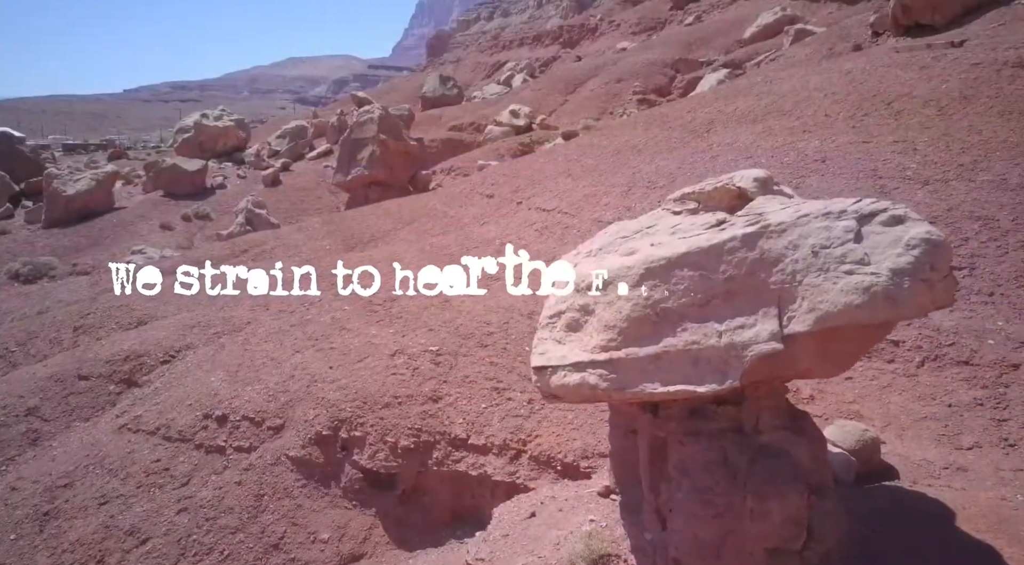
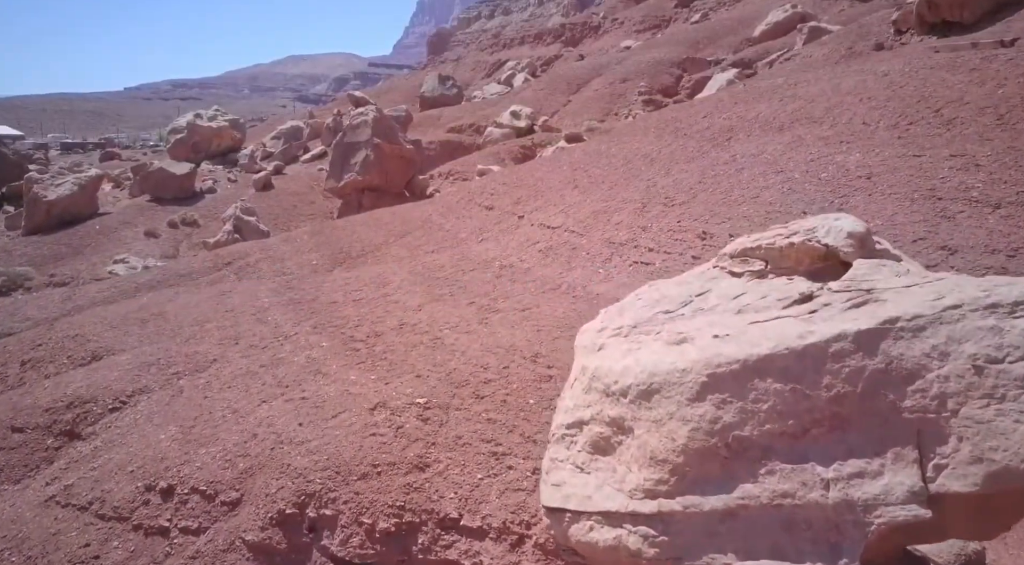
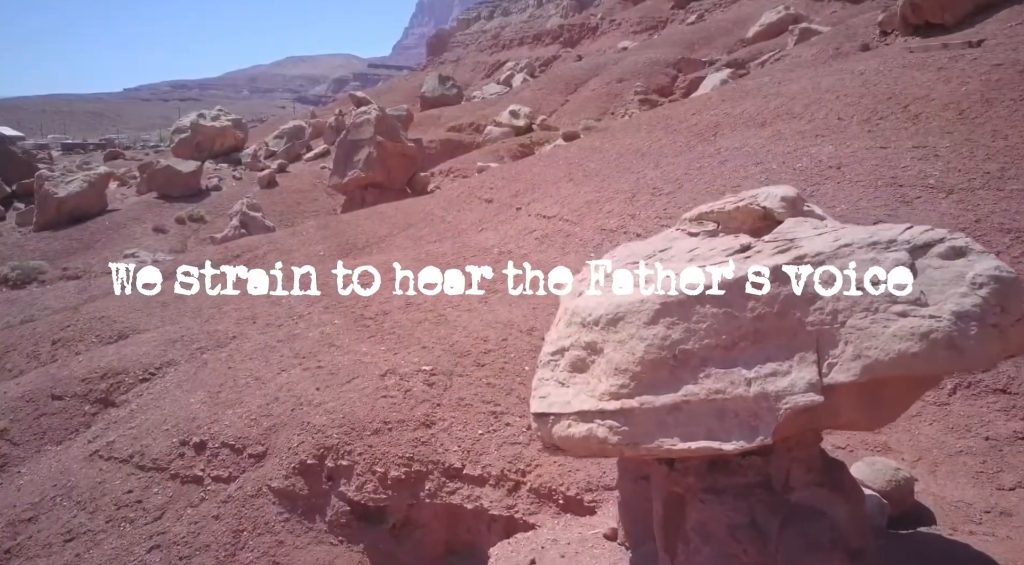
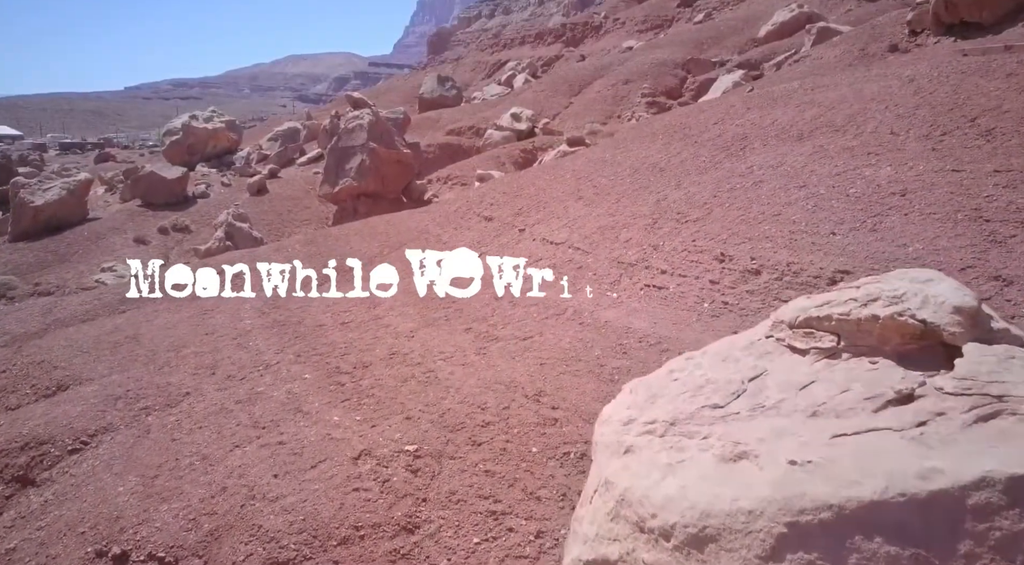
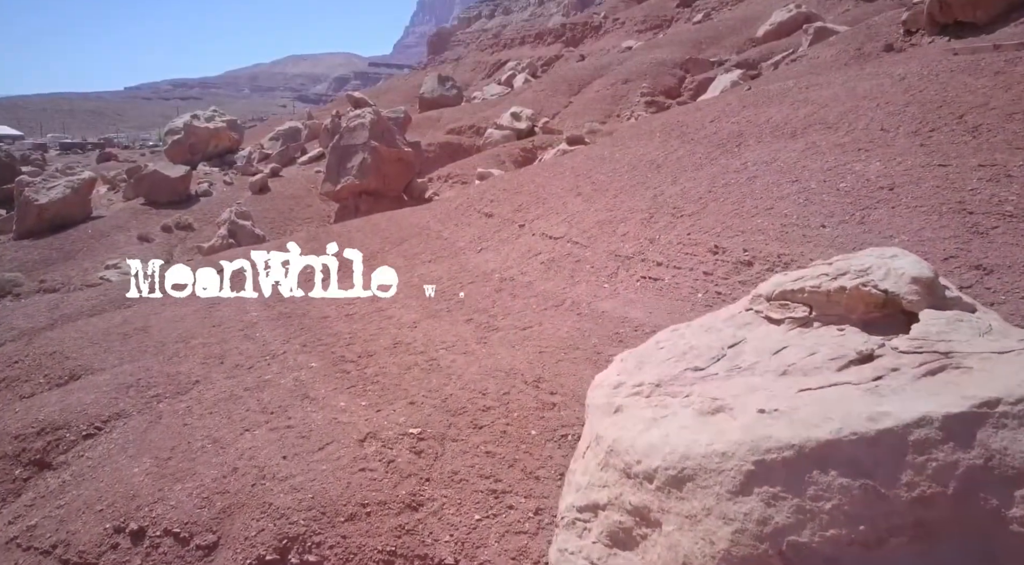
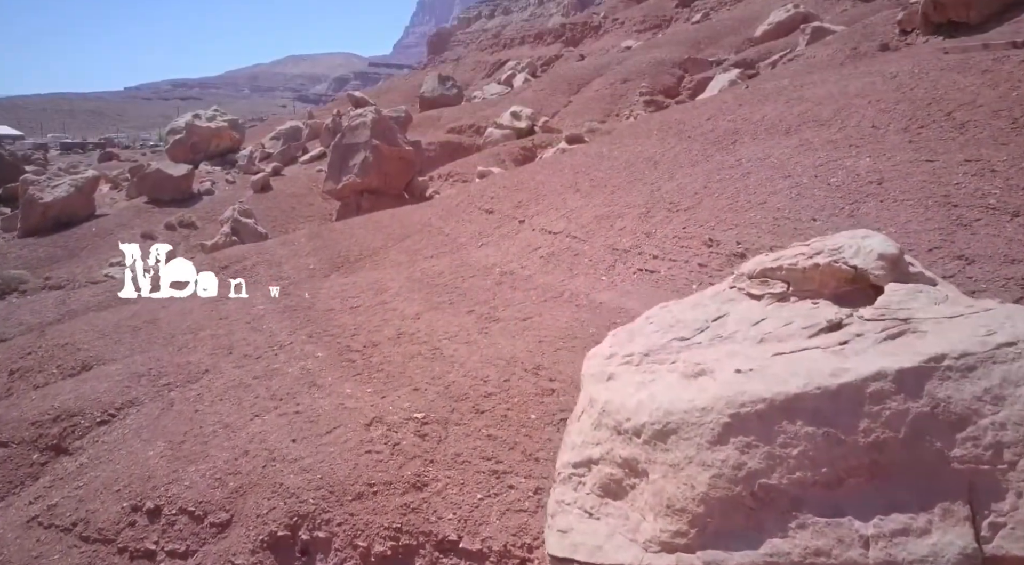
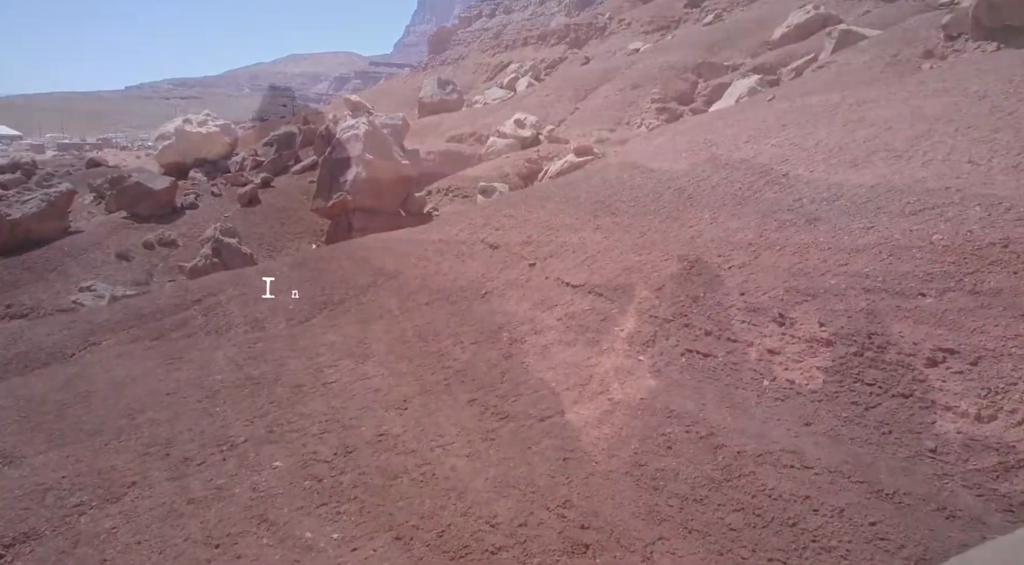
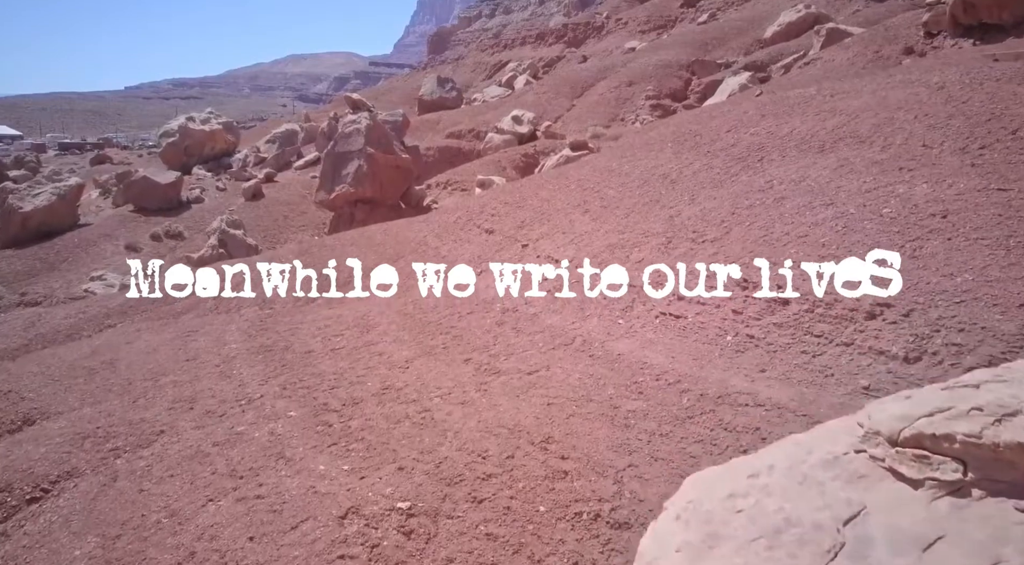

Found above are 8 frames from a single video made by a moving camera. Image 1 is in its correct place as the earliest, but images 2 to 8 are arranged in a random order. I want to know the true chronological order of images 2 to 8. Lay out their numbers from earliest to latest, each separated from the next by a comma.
3, 2, 6, 5, 4, 8, 7
